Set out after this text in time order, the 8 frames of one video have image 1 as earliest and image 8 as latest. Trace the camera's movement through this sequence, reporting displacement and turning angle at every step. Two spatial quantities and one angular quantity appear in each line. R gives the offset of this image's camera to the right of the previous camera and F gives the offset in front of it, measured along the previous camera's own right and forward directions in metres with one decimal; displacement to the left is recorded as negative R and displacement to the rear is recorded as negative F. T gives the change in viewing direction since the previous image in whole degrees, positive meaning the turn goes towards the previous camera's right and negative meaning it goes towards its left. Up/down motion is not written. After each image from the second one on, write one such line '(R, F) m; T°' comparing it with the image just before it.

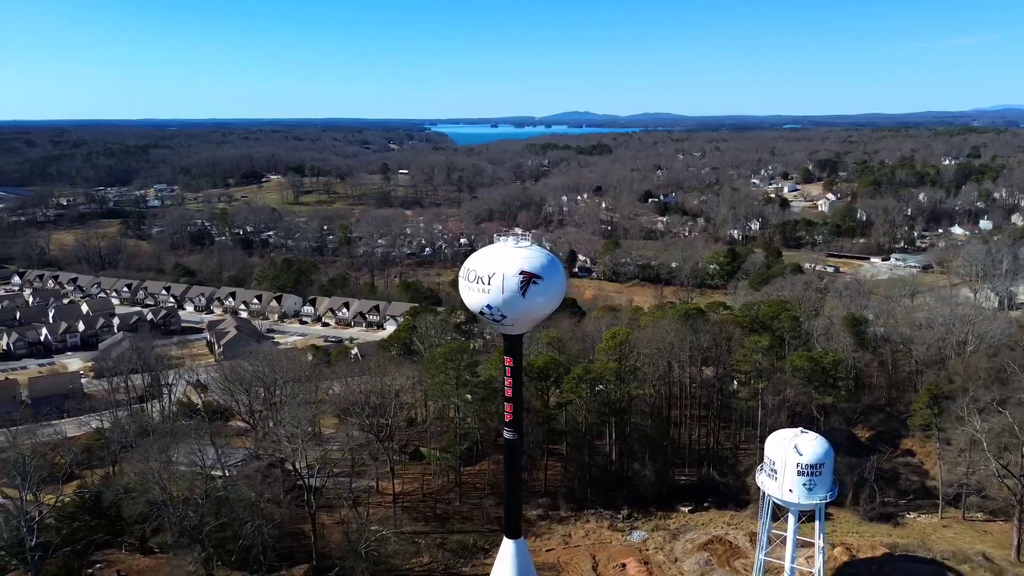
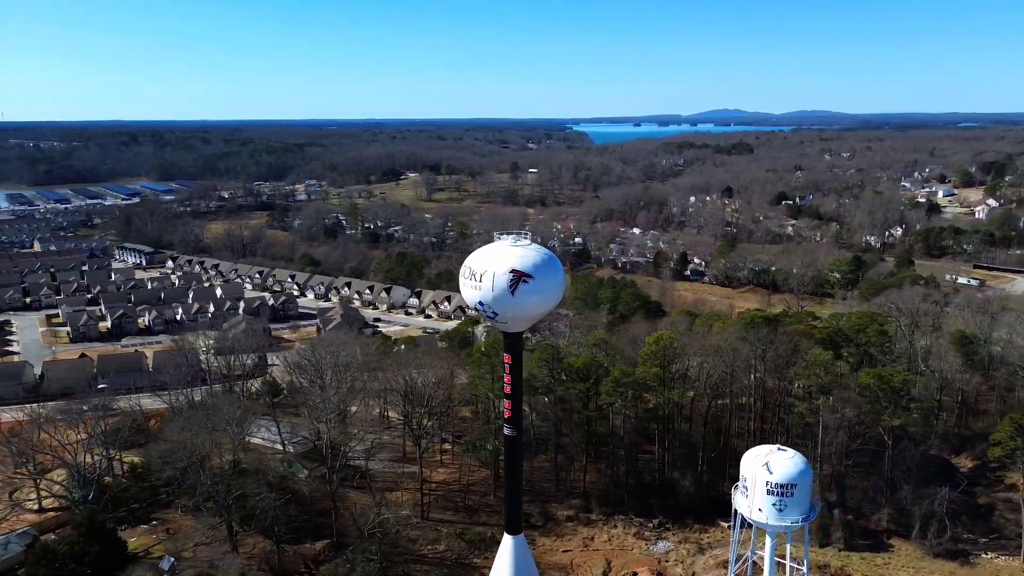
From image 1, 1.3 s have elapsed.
(+2.2, +0.1) m; -10°
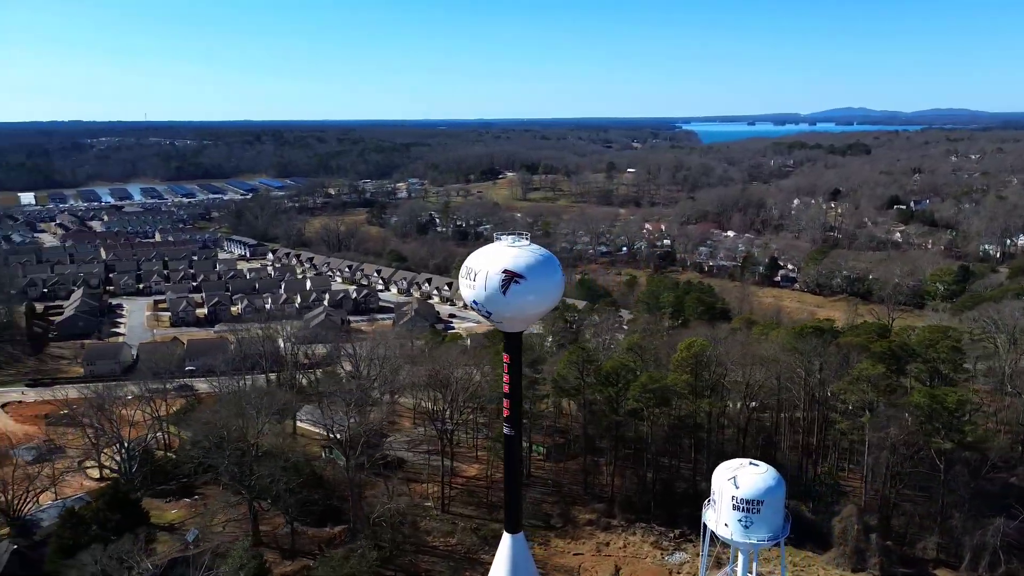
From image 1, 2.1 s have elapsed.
(+1.7, 0.0) m; -8°
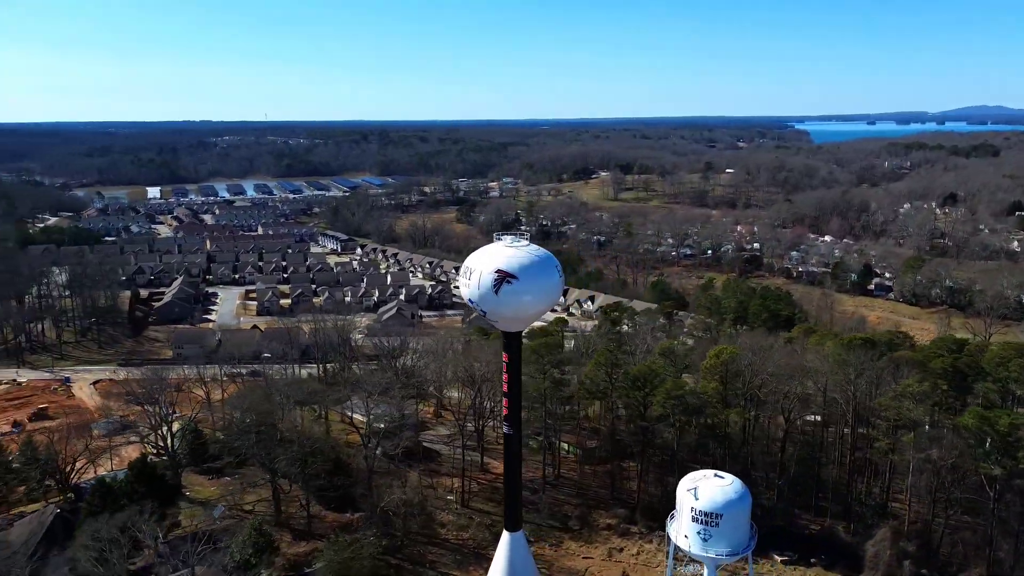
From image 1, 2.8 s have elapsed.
(+1.6, 0.0) m; -8°
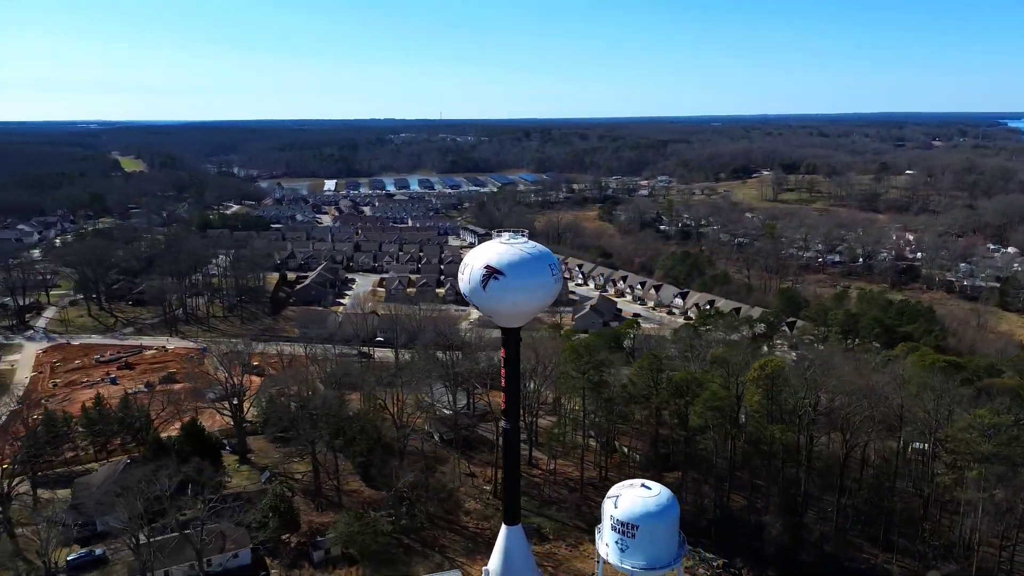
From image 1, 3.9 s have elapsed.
(+2.6, +0.2) m; -12°
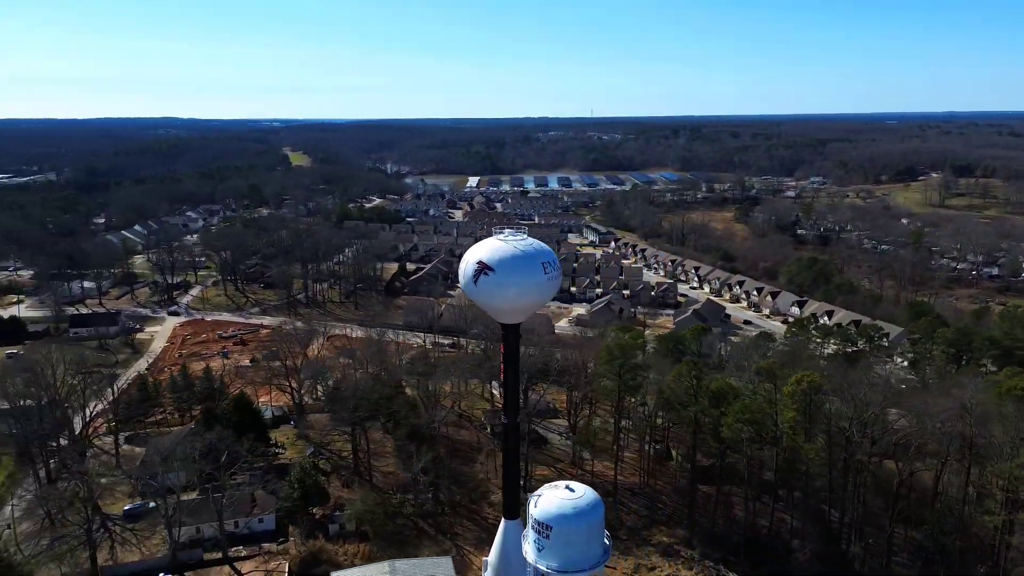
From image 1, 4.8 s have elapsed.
(+2.4, +0.1) m; -11°
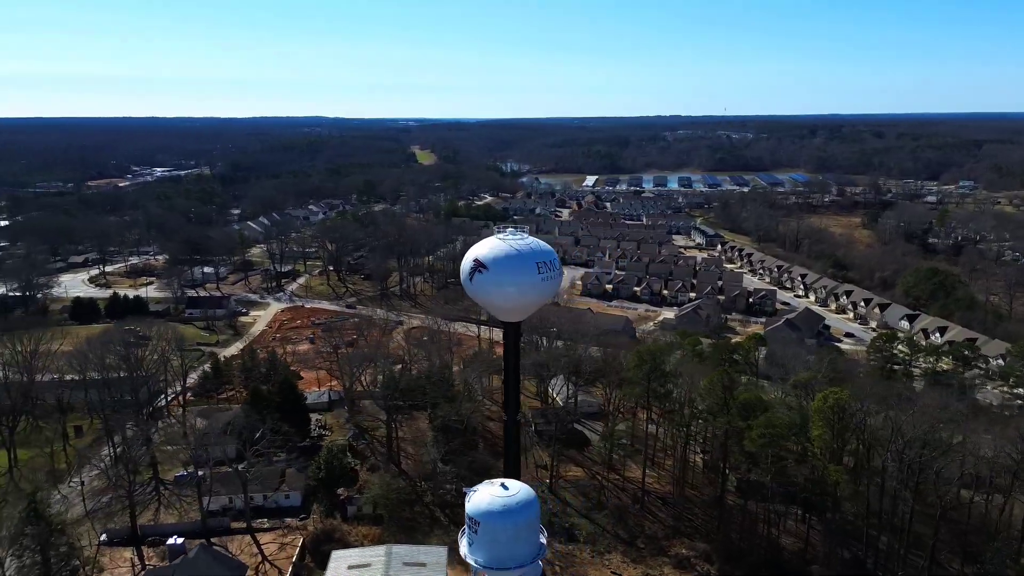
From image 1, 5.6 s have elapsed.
(+2.0, +0.1) m; -9°
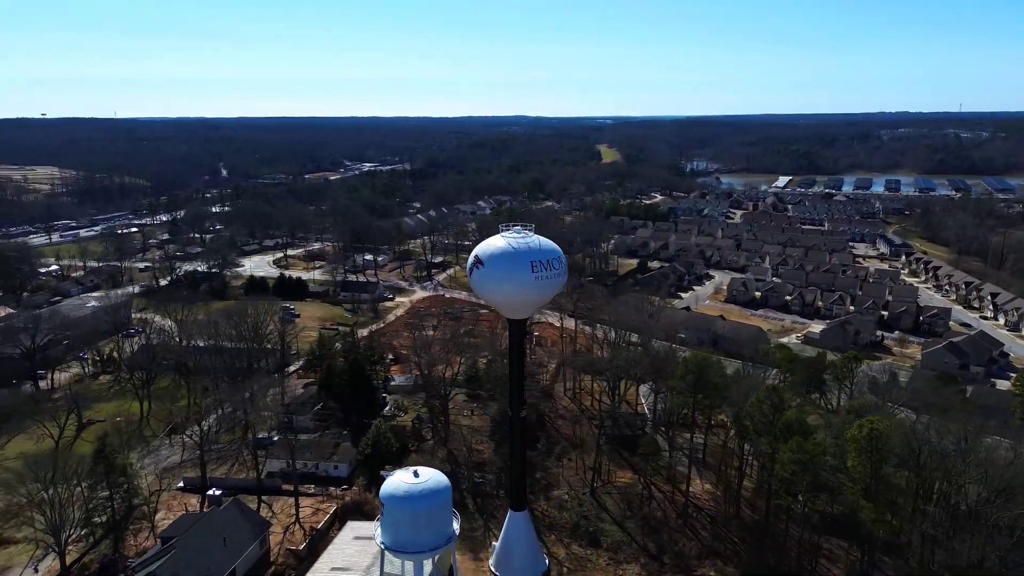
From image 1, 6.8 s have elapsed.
(+3.1, +0.2) m; -15°
